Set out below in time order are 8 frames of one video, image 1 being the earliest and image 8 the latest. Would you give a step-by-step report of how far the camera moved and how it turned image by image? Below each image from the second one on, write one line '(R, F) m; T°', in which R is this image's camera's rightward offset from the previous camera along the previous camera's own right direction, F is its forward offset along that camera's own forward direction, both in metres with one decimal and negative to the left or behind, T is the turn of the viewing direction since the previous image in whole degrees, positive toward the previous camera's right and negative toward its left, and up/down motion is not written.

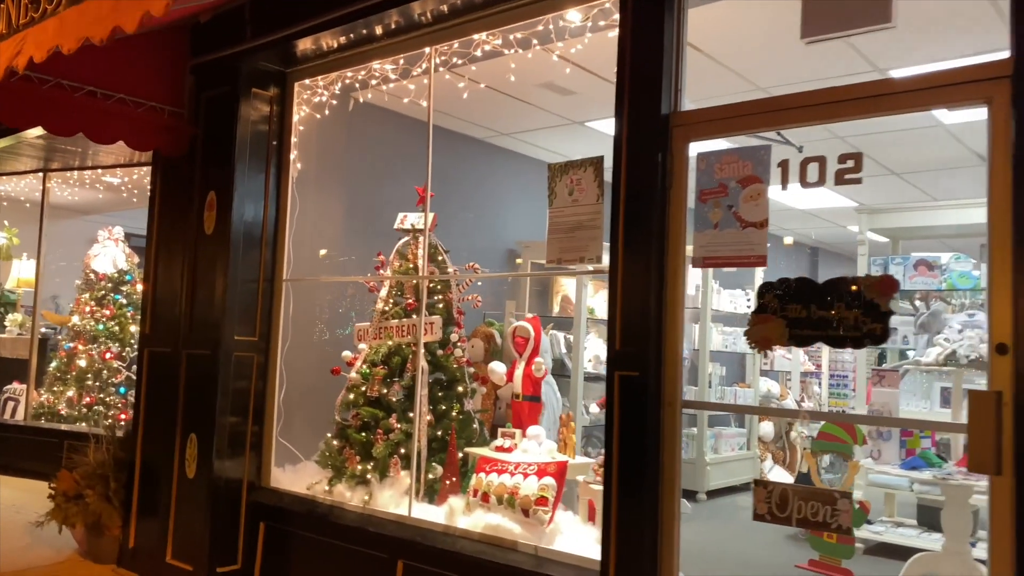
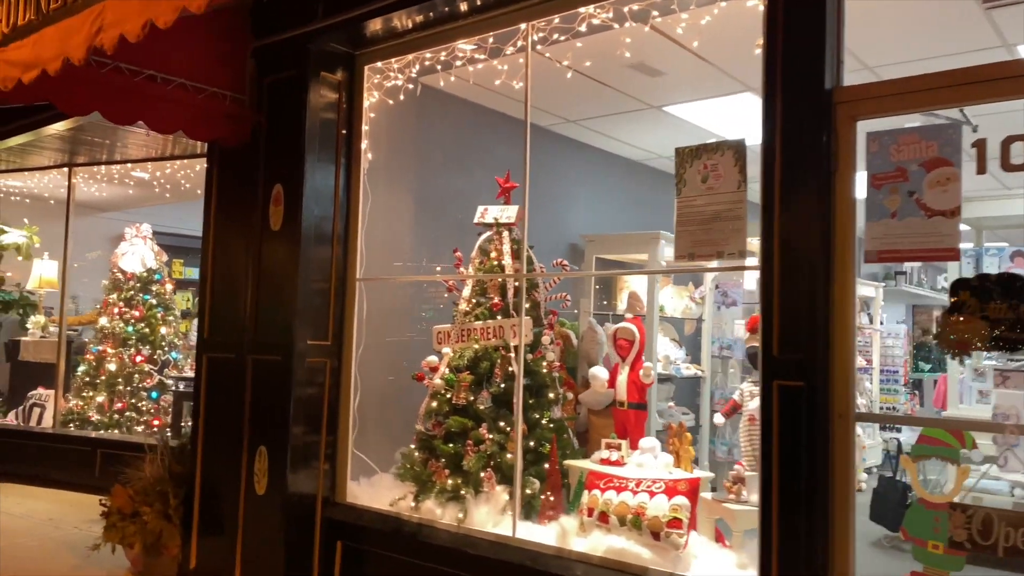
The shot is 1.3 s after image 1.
(-0.4, +0.3) m; 0°
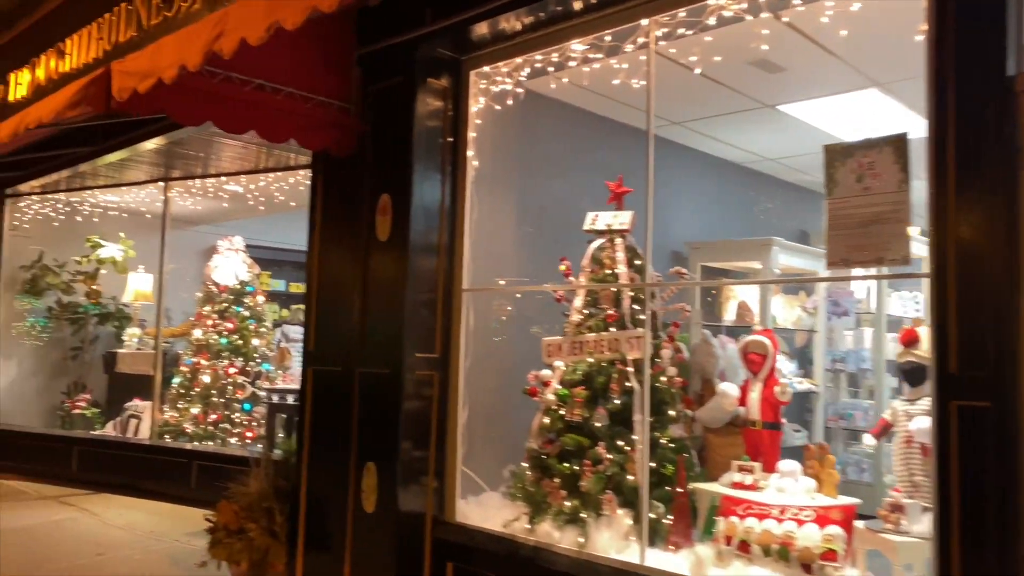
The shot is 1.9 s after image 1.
(-0.2, +0.1) m; -5°
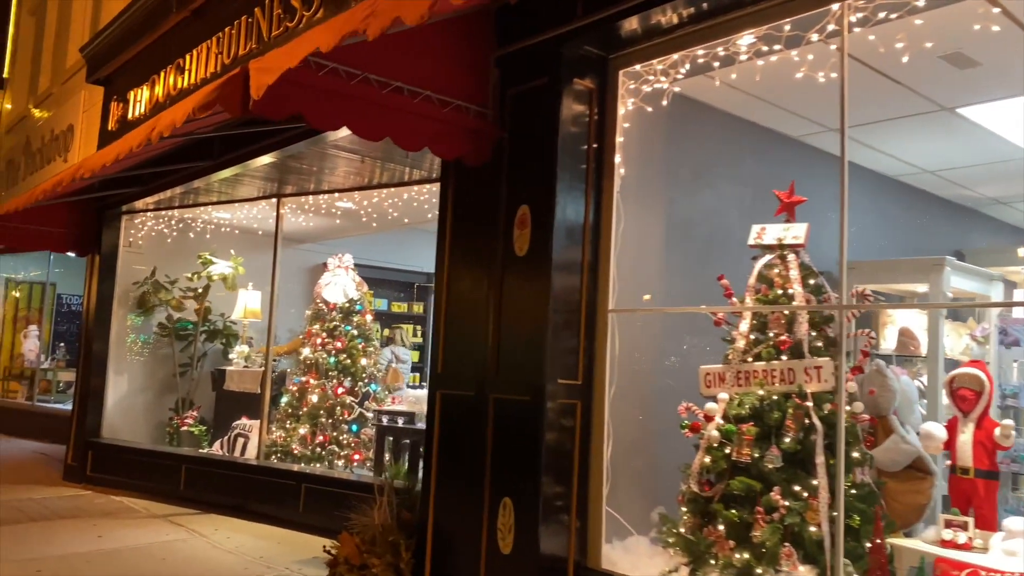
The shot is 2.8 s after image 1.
(-0.2, +0.3) m; -6°
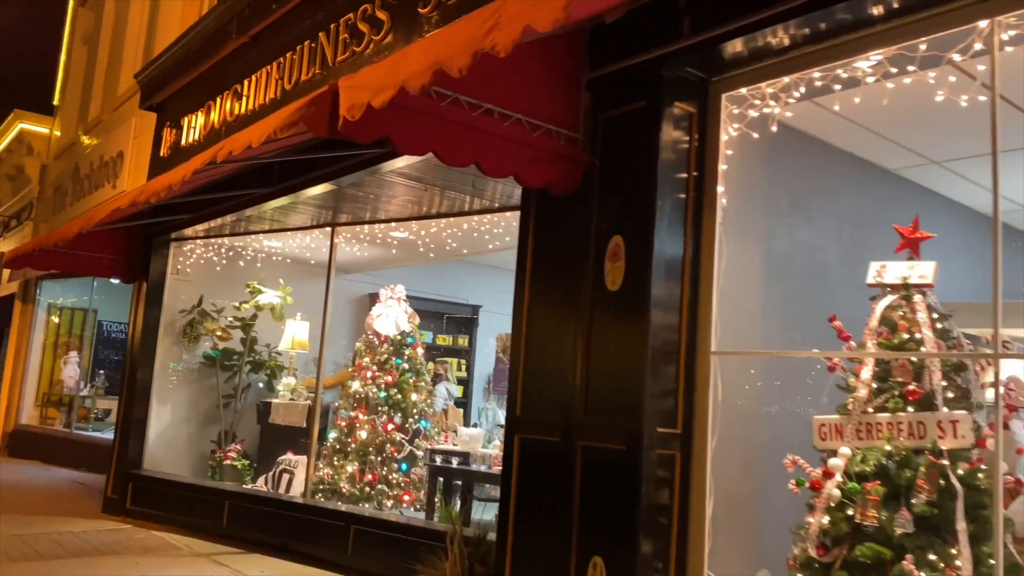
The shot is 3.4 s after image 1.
(-0.2, +0.2) m; -2°
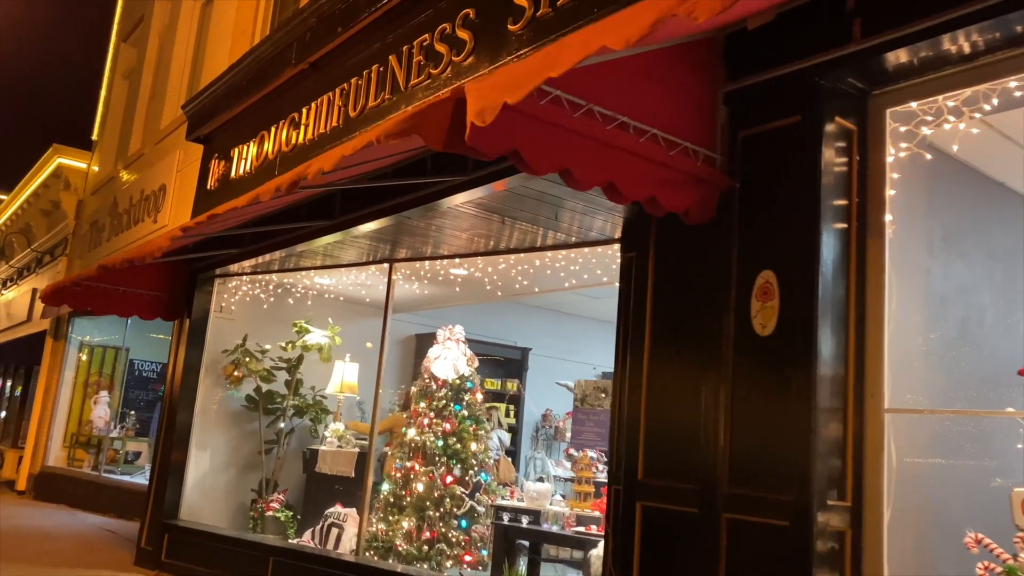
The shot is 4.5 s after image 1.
(-0.3, +0.4) m; -1°
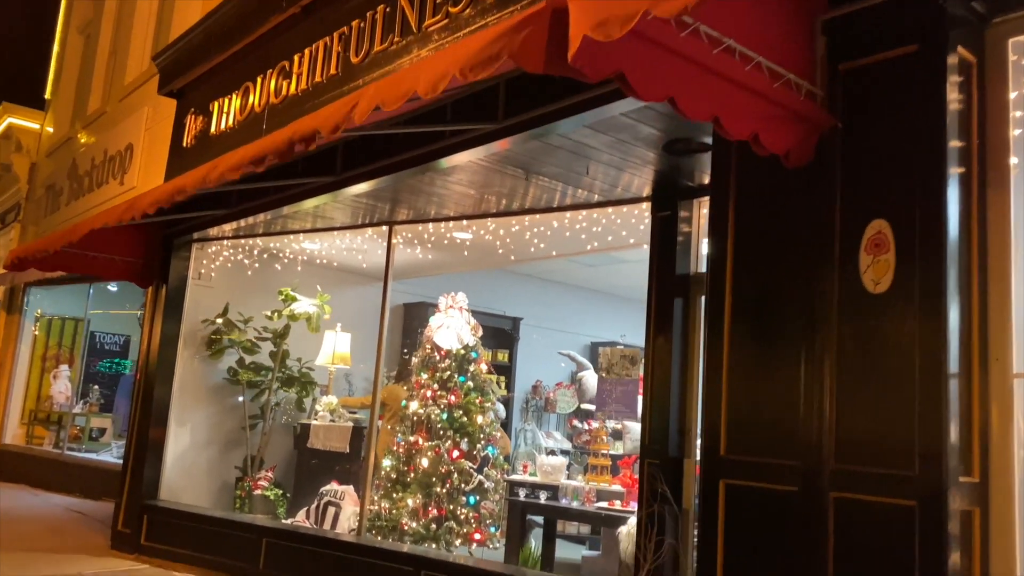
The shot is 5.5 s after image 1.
(-0.3, +0.3) m; +3°
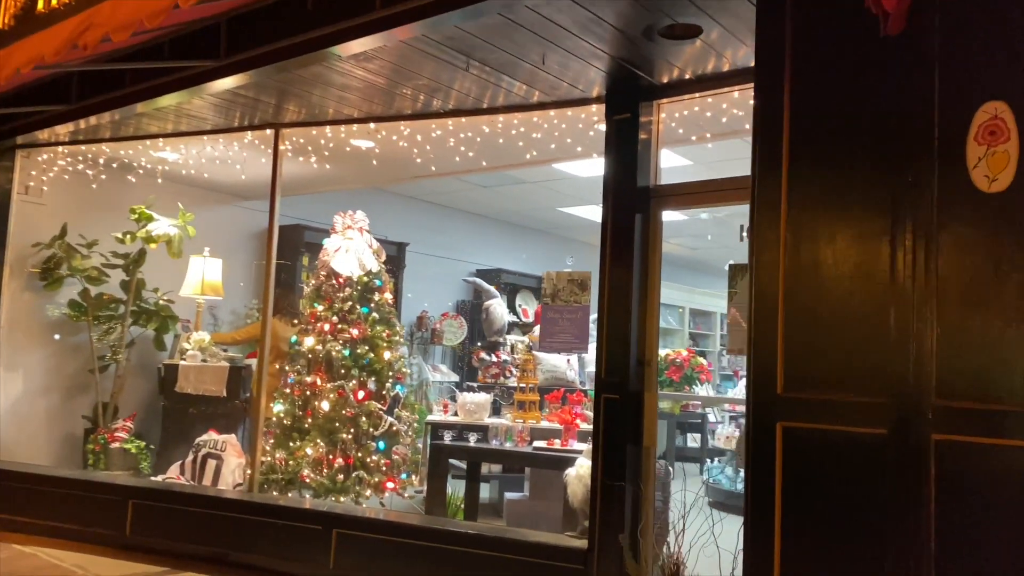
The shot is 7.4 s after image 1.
(-0.4, +0.6) m; +11°
